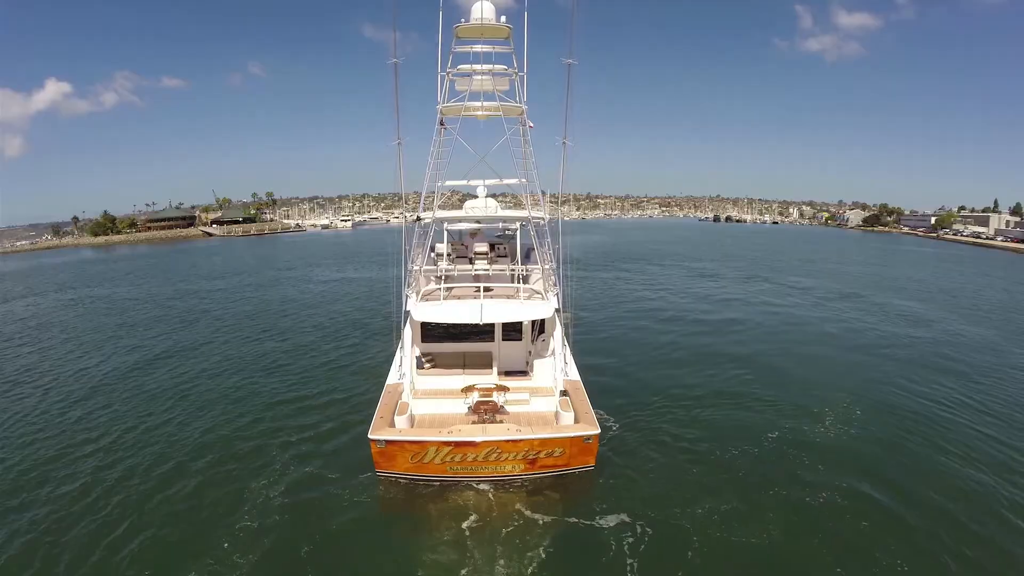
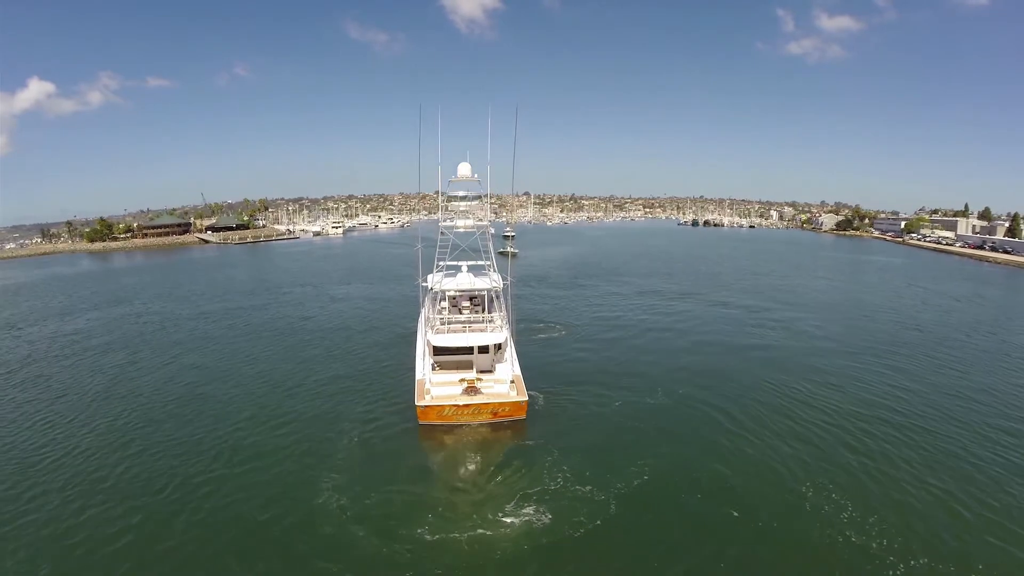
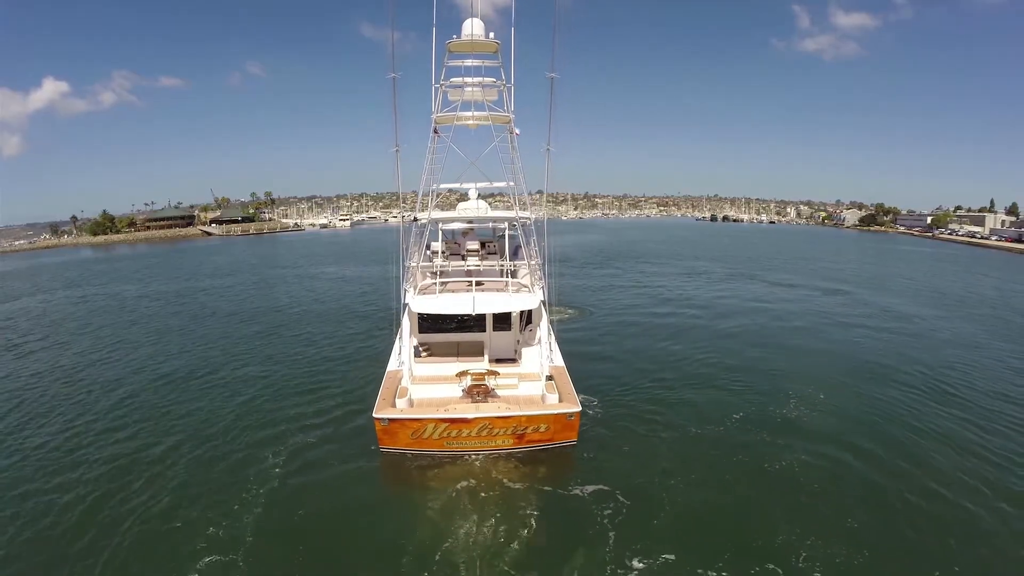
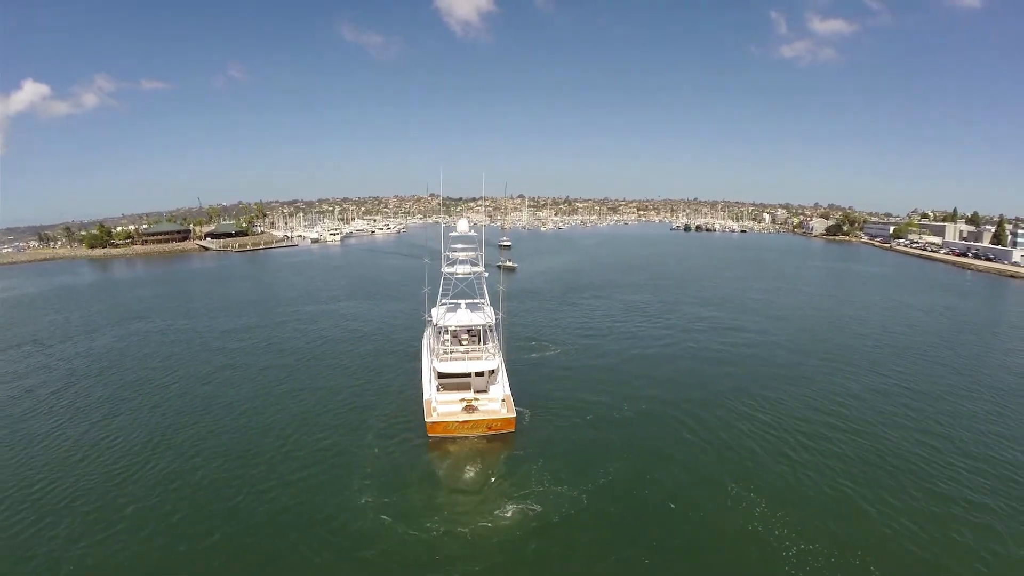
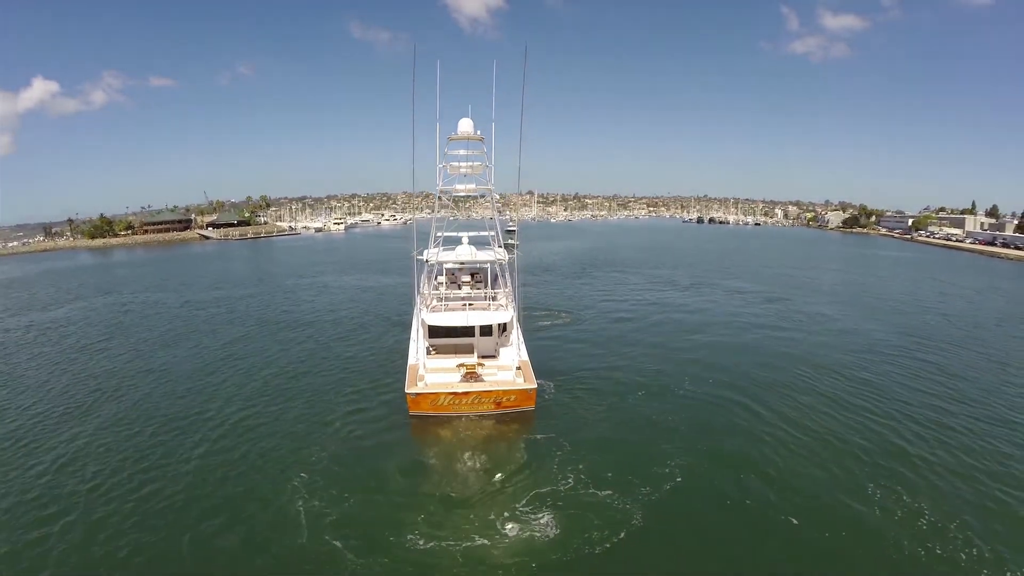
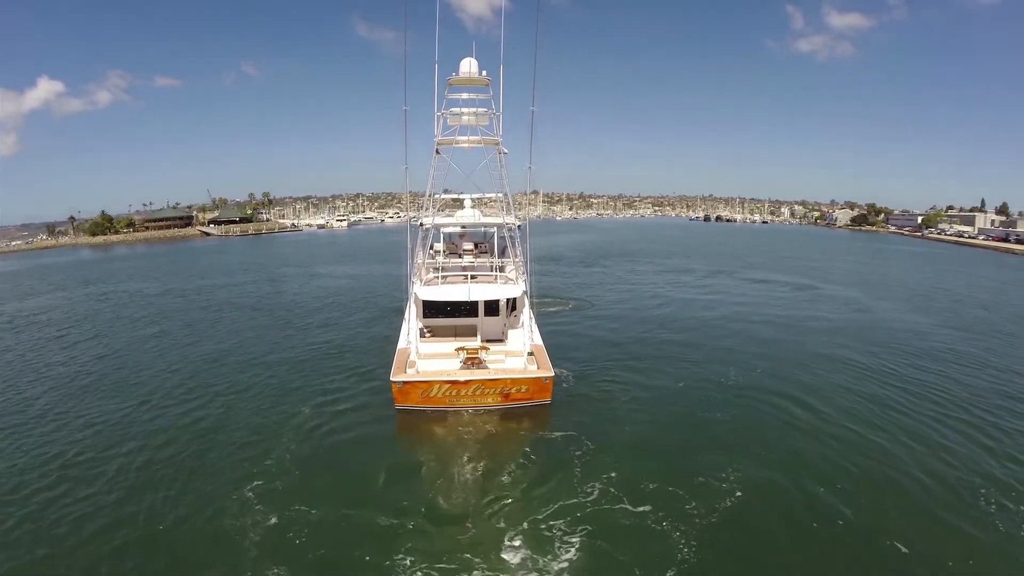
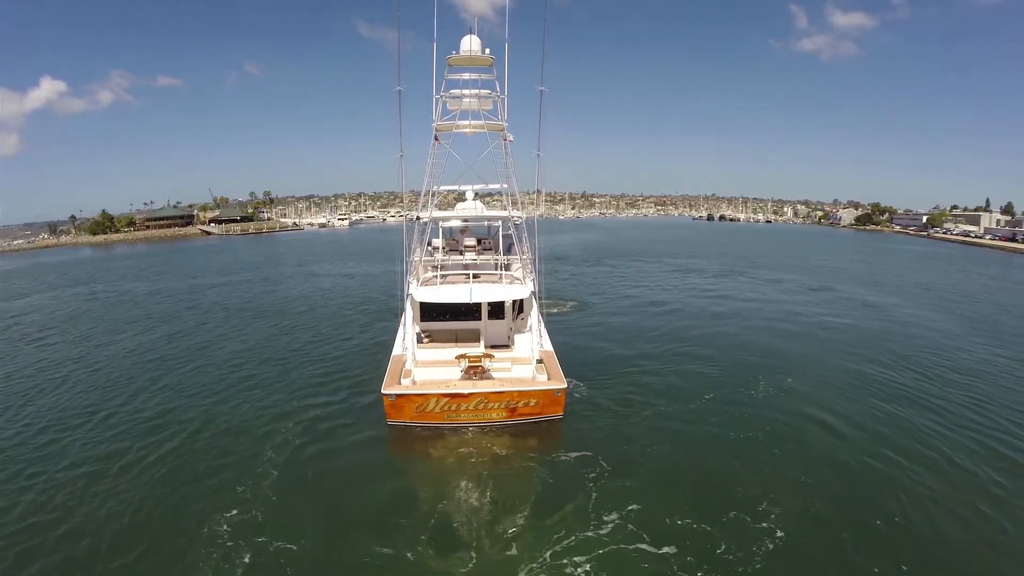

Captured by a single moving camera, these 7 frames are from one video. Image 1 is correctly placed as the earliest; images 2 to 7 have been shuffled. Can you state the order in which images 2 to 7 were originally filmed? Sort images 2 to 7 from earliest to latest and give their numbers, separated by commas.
3, 7, 6, 5, 2, 4
